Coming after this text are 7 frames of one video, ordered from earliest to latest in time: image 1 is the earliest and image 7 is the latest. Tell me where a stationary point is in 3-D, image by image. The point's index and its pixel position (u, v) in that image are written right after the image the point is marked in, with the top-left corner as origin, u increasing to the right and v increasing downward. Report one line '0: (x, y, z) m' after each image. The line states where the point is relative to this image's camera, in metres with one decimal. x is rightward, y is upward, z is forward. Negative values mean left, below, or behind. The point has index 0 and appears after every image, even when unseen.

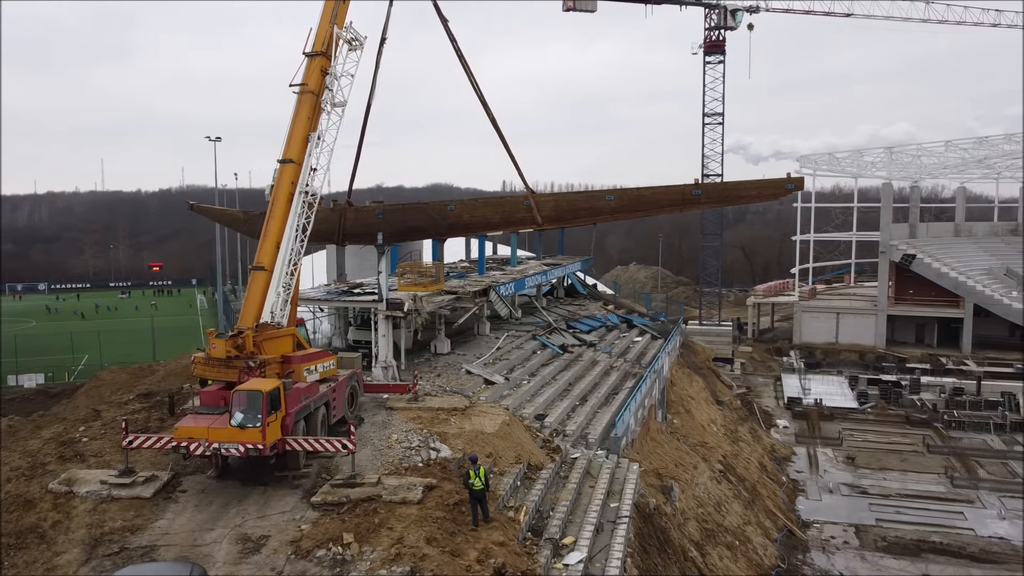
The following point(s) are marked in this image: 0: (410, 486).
0: (-1.4, -2.8, +8.8) m
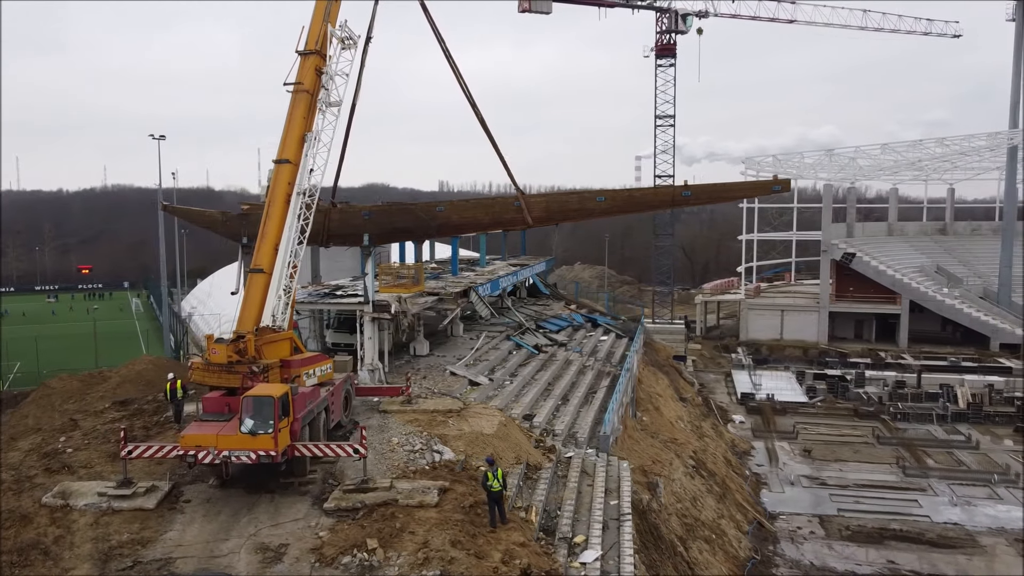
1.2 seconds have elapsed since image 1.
0: (-1.2, -2.8, +8.8) m
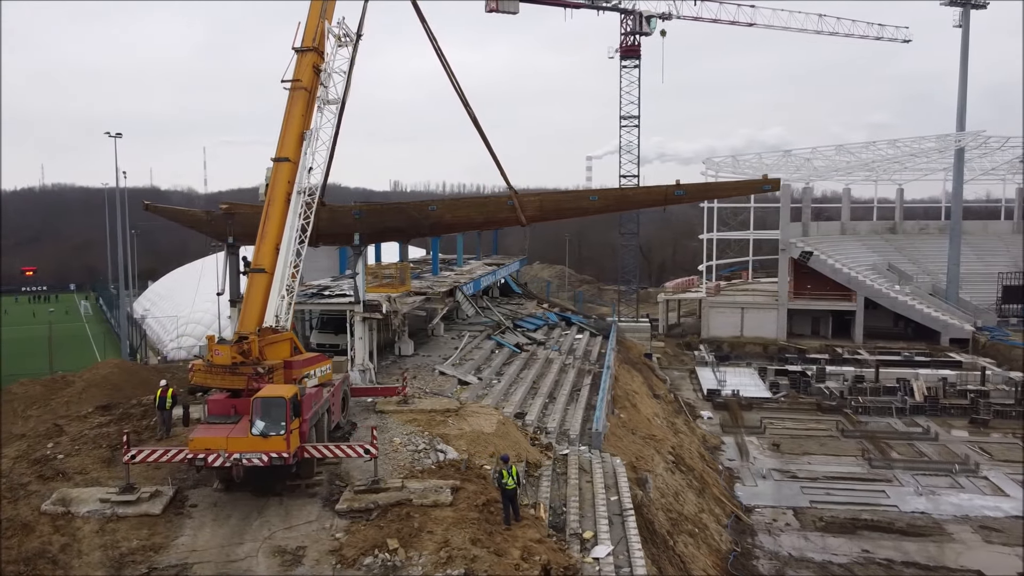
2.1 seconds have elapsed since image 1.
0: (-1.0, -2.8, +8.8) m
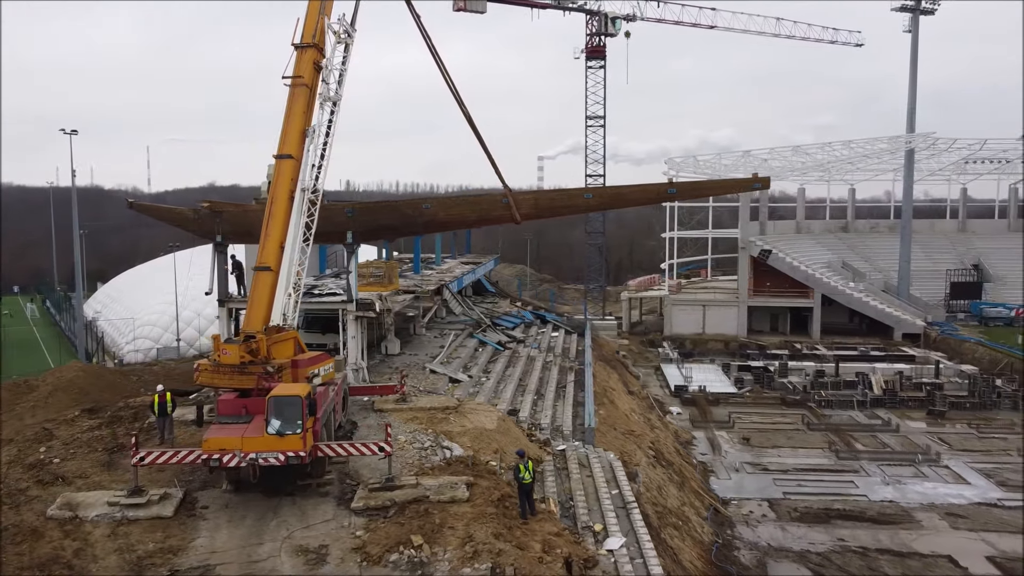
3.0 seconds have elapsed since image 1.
0: (-0.8, -2.8, +8.8) m
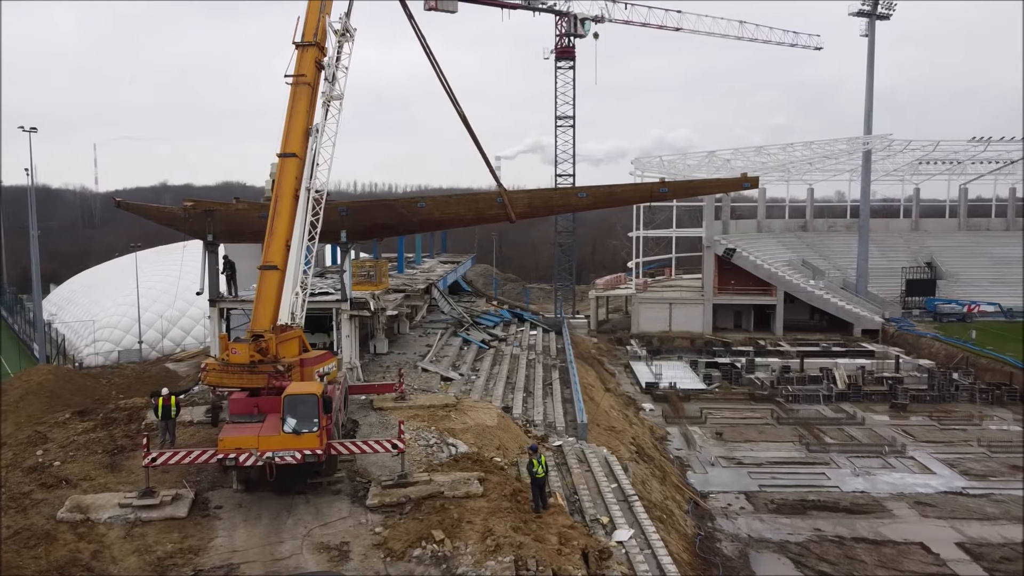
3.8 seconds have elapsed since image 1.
0: (-0.7, -2.8, +8.9) m
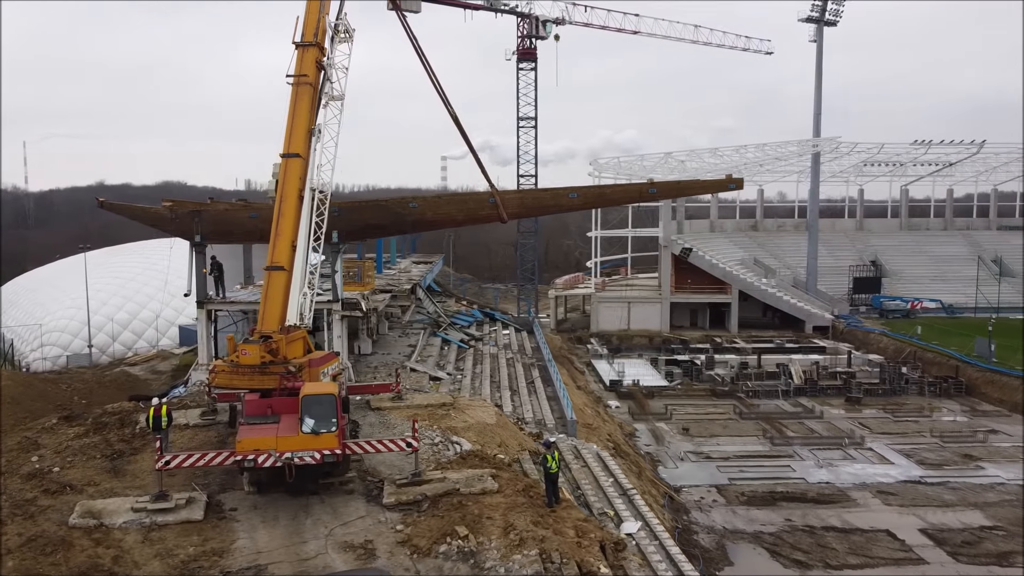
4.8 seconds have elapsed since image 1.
0: (-0.5, -2.8, +9.1) m
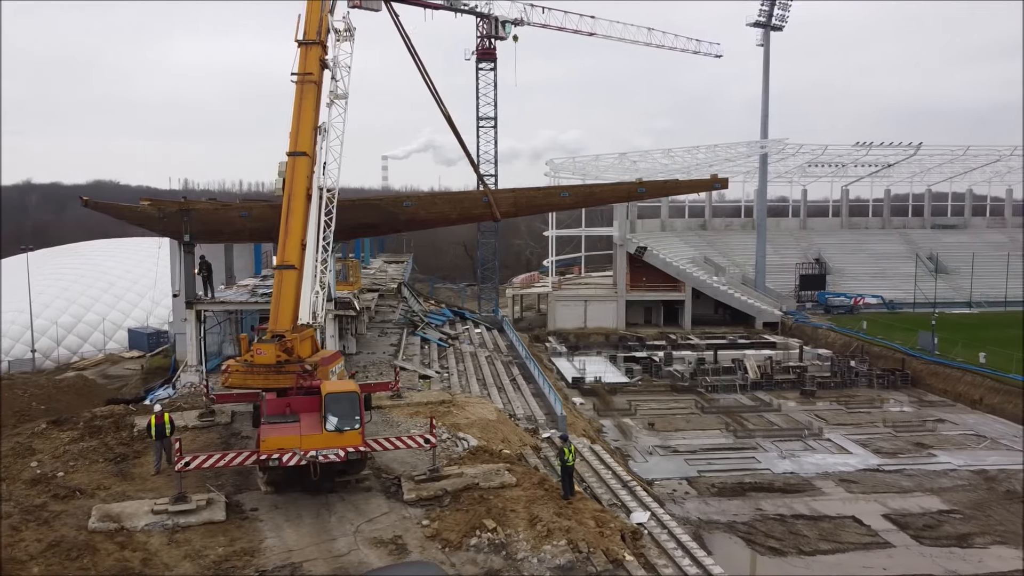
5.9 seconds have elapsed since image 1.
0: (-0.3, -2.7, +9.2) m
